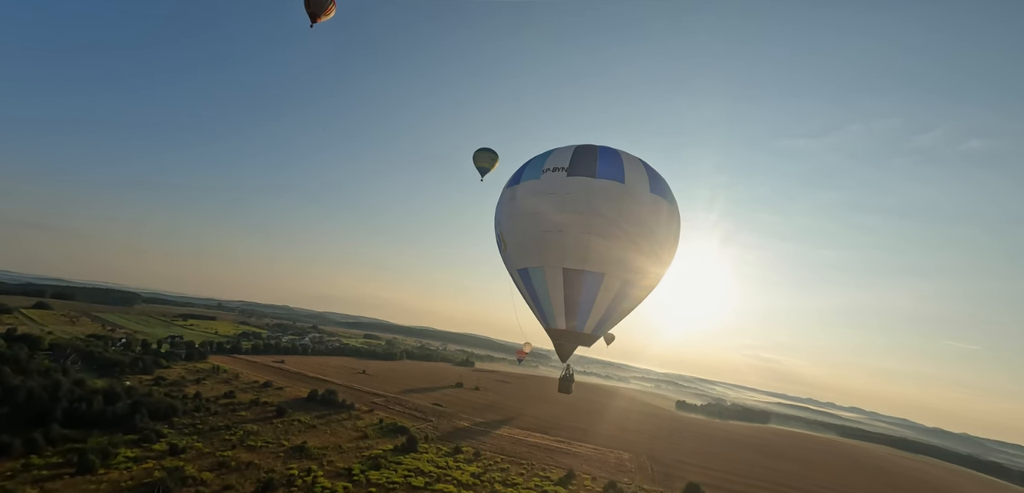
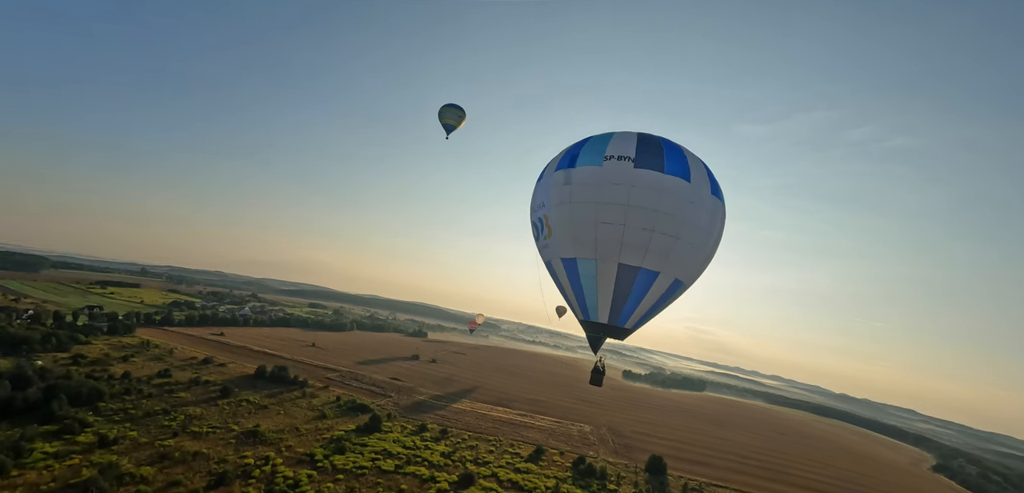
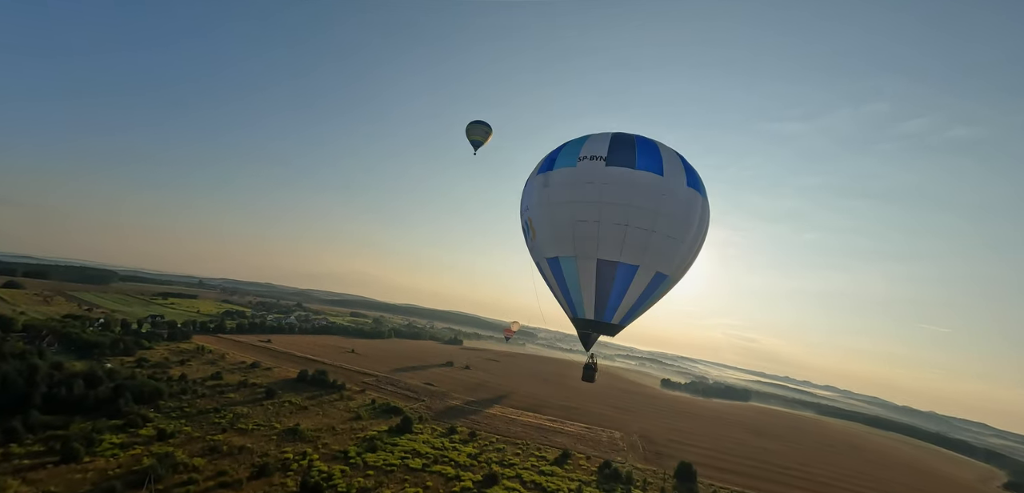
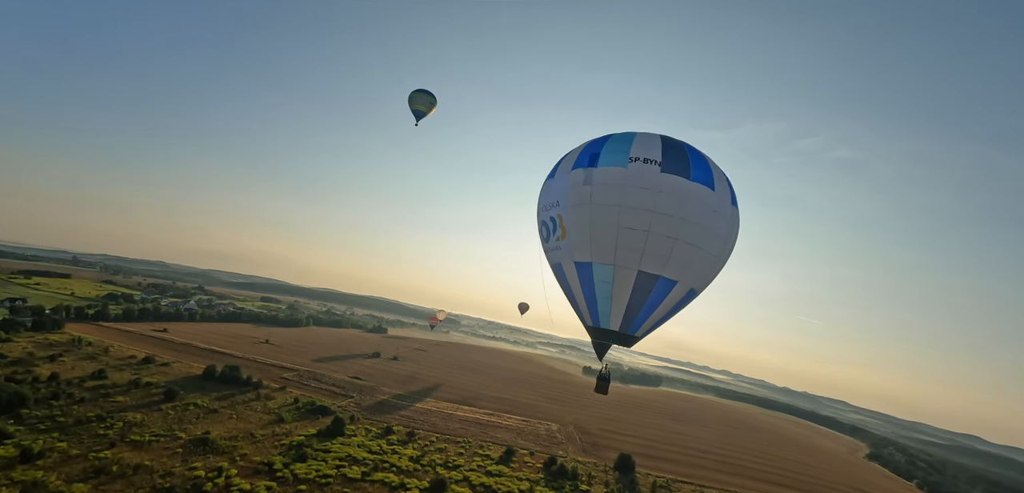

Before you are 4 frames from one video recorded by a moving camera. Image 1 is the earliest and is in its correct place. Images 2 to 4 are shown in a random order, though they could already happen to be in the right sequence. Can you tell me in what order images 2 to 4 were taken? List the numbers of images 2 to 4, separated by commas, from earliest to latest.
3, 2, 4
